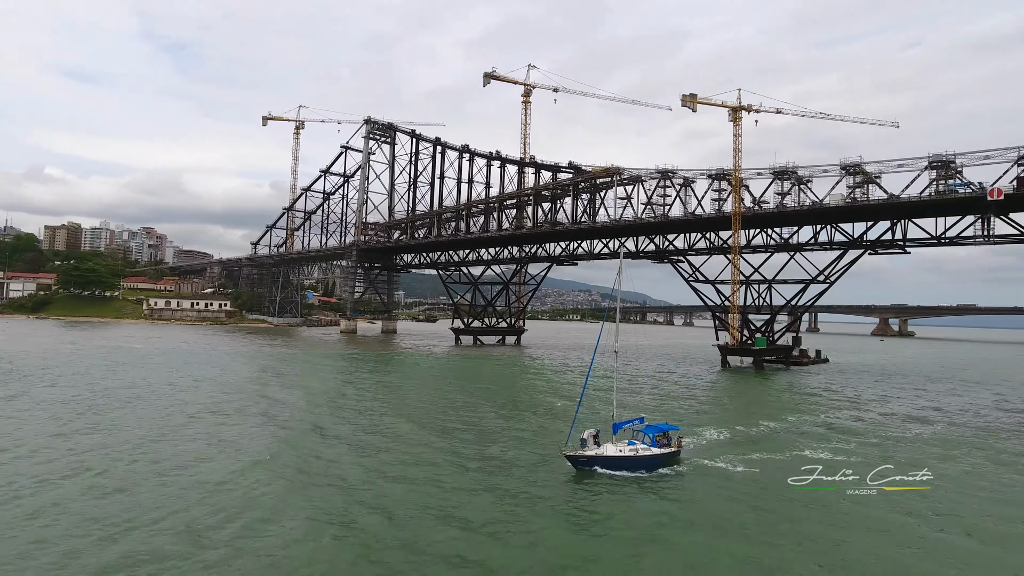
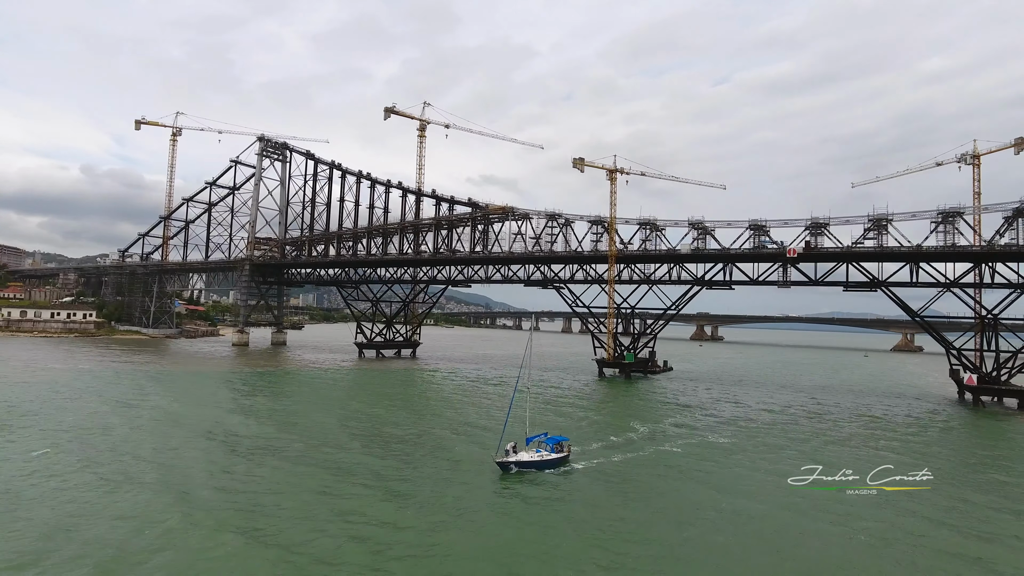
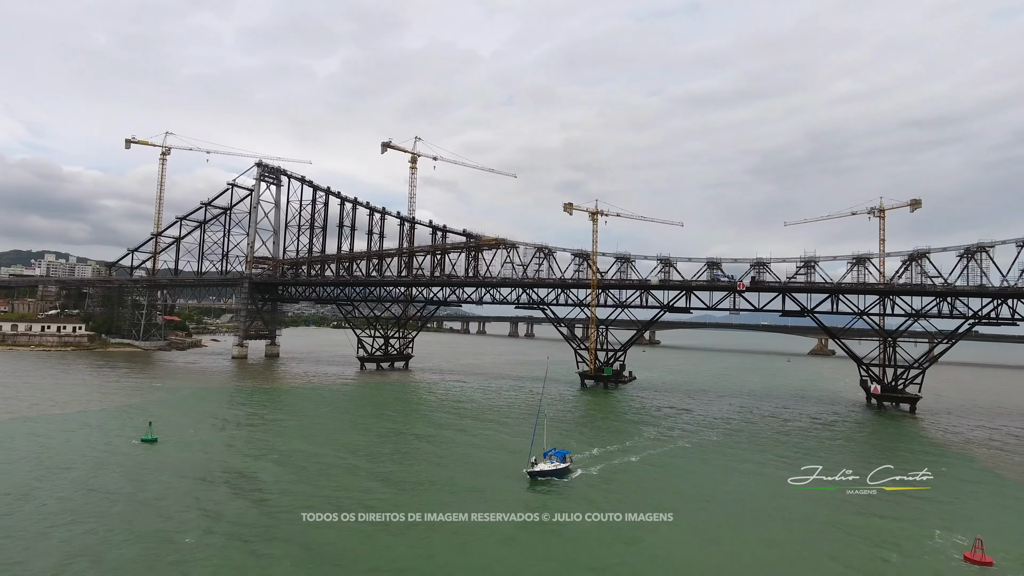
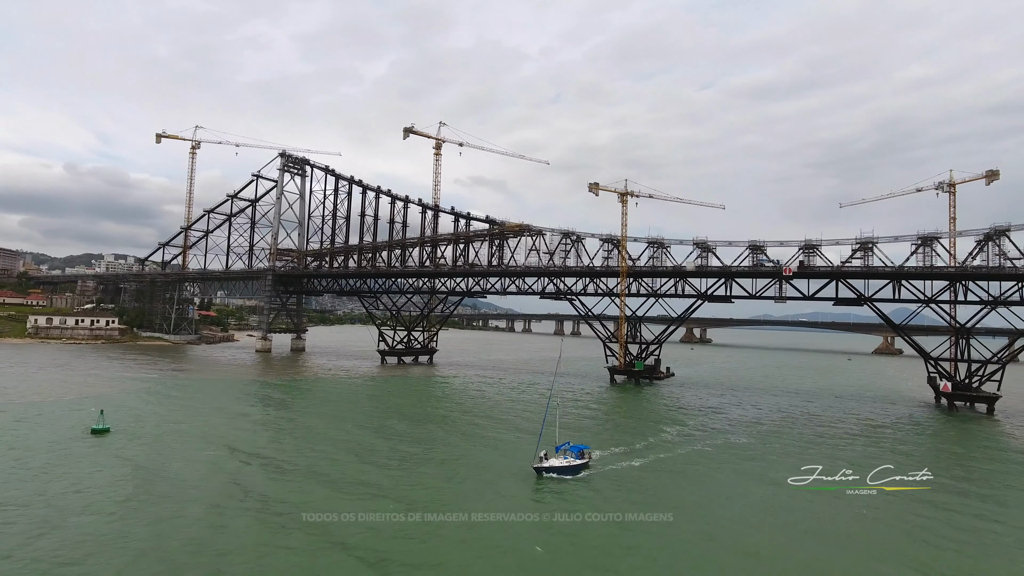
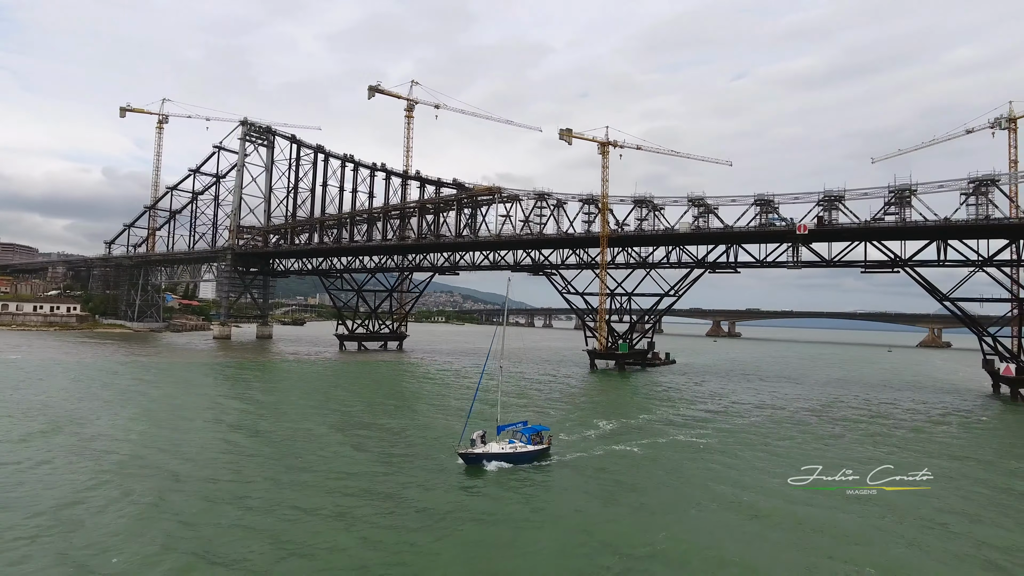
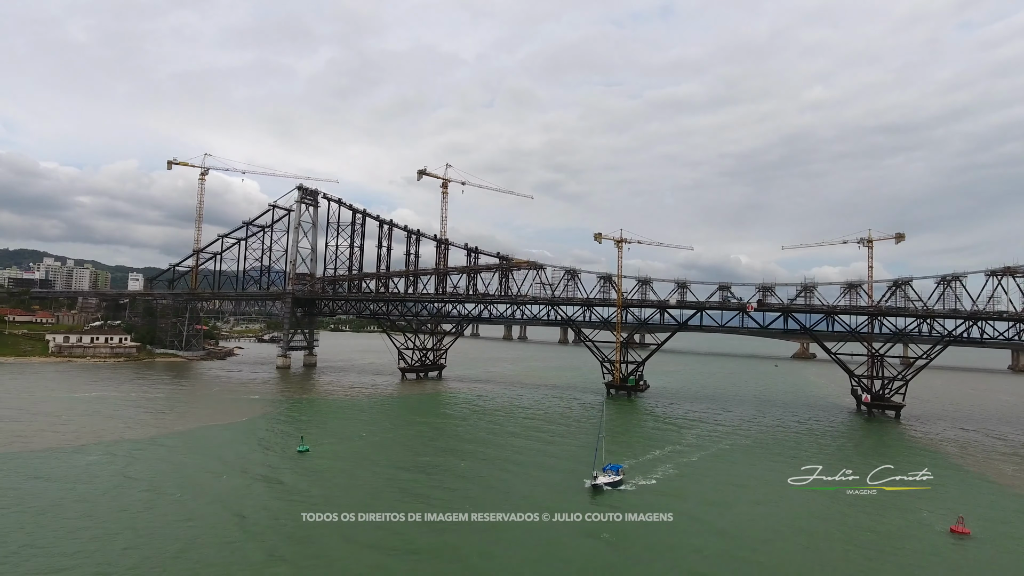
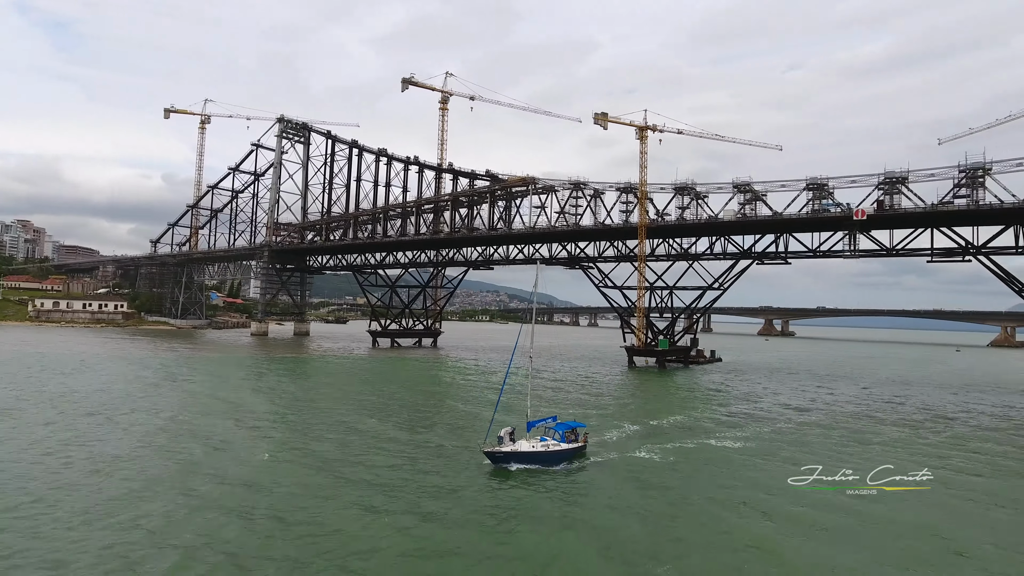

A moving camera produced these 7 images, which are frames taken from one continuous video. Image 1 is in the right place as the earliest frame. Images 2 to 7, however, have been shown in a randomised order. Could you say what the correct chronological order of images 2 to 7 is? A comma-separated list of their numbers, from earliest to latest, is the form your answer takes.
7, 5, 2, 4, 3, 6
